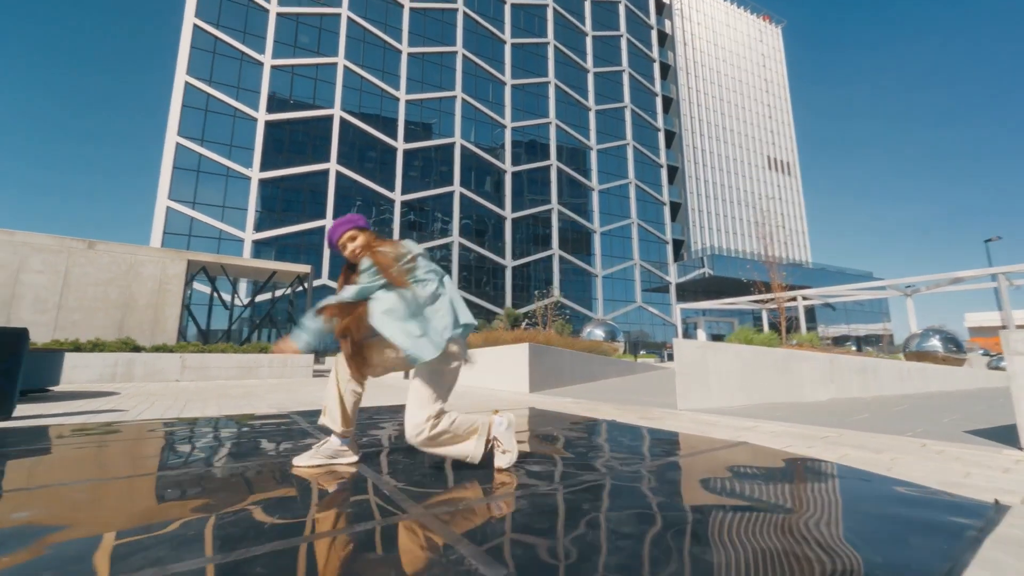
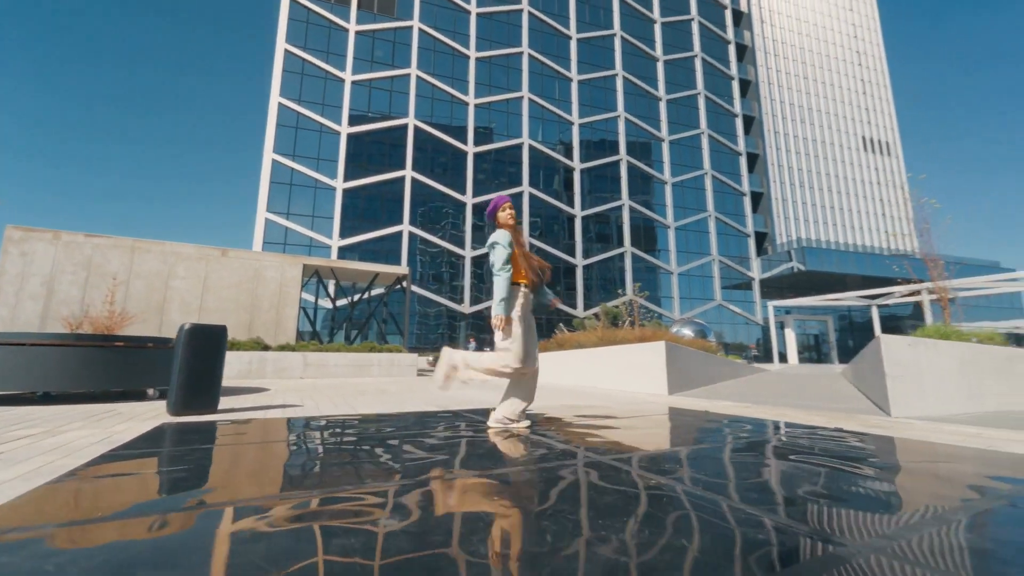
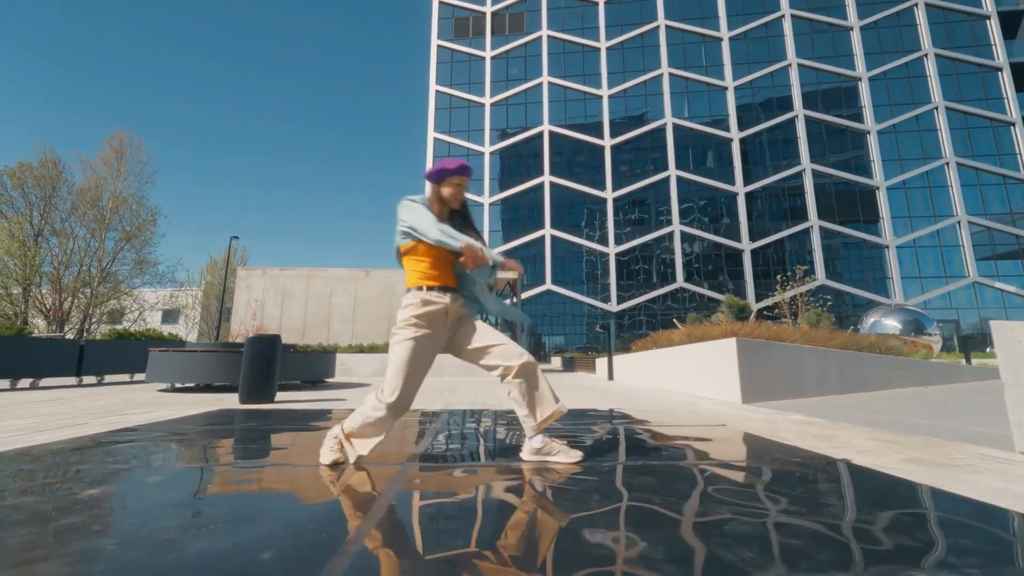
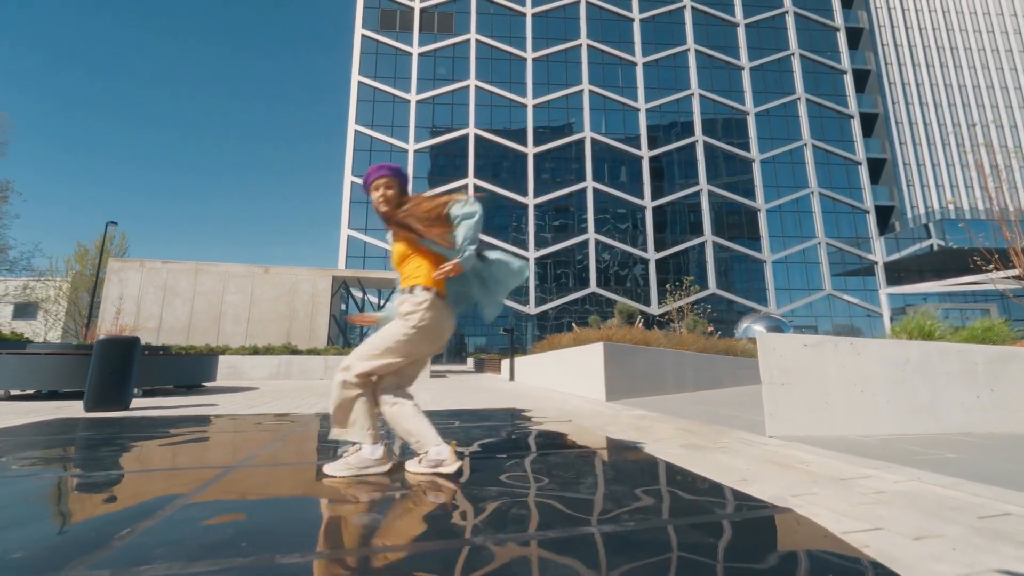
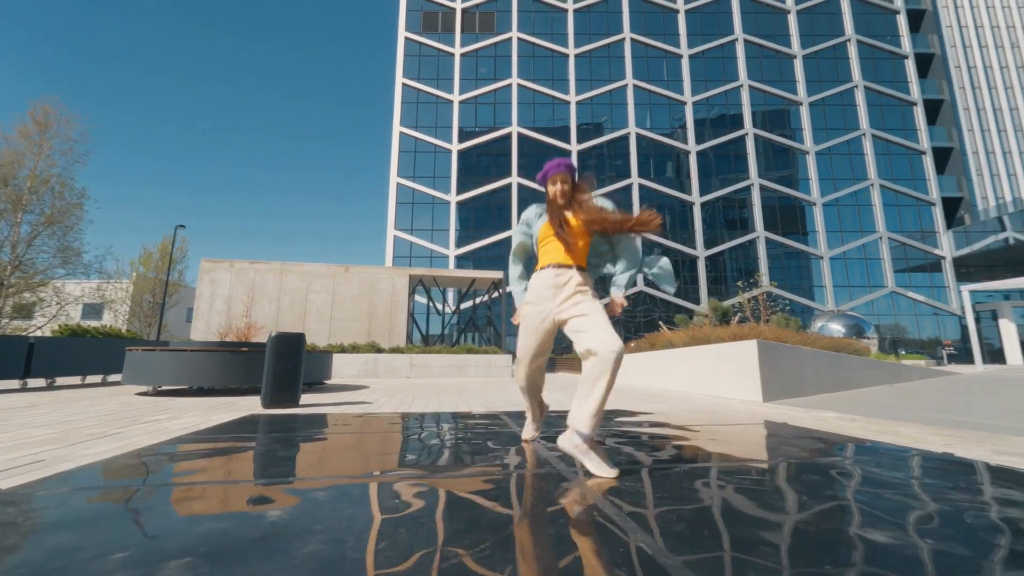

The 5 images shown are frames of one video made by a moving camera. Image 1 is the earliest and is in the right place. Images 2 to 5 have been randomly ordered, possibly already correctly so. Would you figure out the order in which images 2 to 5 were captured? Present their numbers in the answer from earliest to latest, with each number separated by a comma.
4, 3, 5, 2
